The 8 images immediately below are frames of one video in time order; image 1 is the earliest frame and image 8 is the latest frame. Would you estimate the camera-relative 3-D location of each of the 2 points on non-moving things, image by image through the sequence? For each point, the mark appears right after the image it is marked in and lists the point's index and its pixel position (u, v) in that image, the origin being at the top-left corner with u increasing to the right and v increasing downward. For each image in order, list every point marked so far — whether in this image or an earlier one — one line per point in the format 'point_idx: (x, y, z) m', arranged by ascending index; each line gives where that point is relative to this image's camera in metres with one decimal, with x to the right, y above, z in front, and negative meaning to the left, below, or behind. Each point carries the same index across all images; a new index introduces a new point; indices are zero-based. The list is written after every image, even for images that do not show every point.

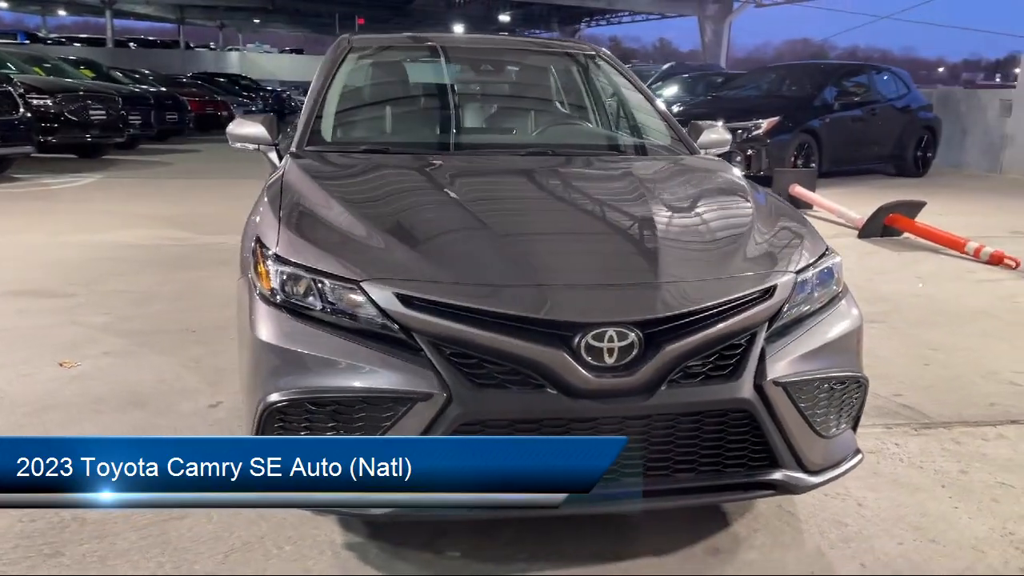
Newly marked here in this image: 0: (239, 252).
0: (-2.0, +0.3, +6.5) m
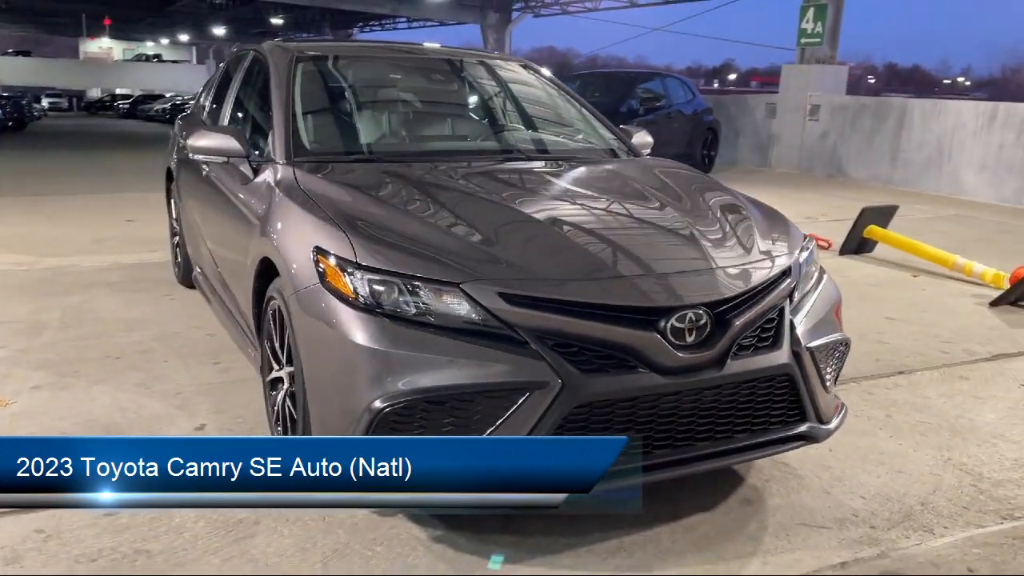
0: (-2.8, +0.1, +6.1) m
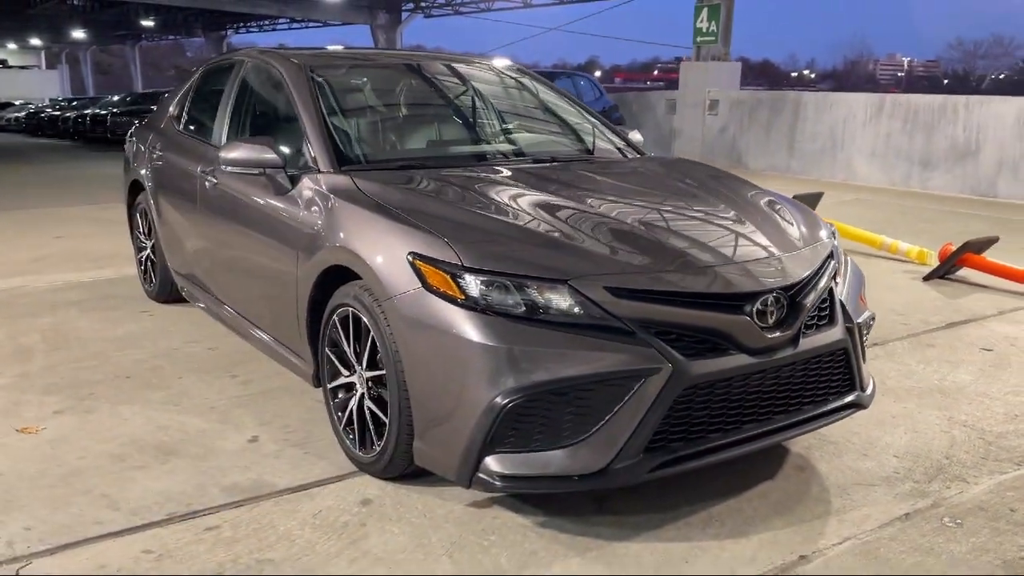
0: (-3.0, 0.0, +5.8) m
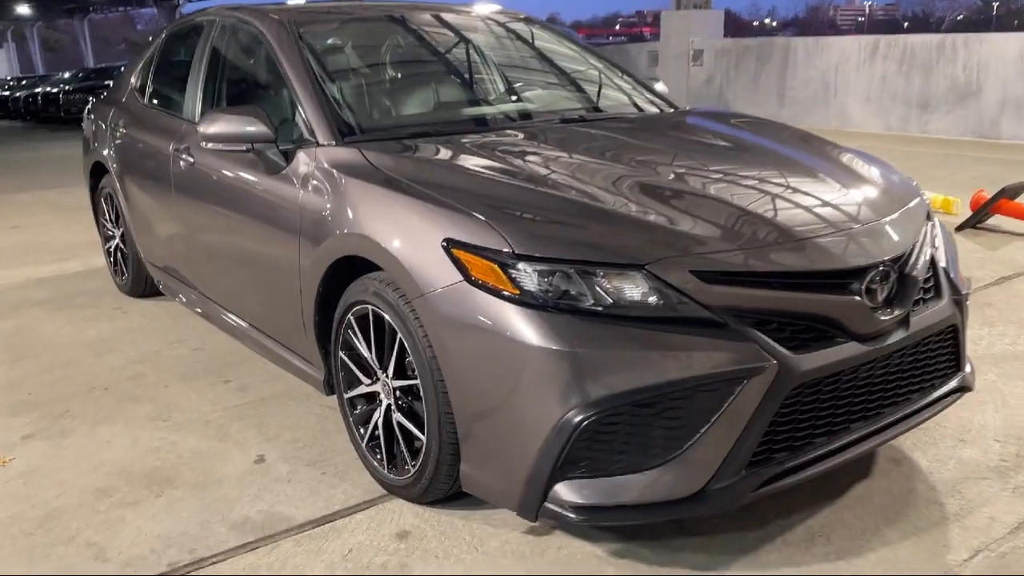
0: (-3.0, 0.0, +5.3) m
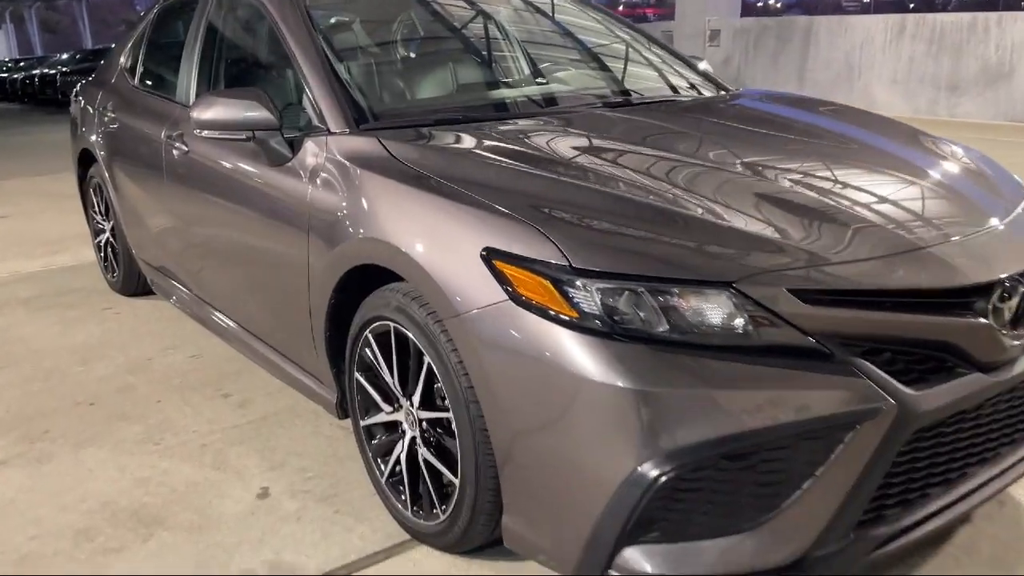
0: (-2.8, 0.0, +4.9) m
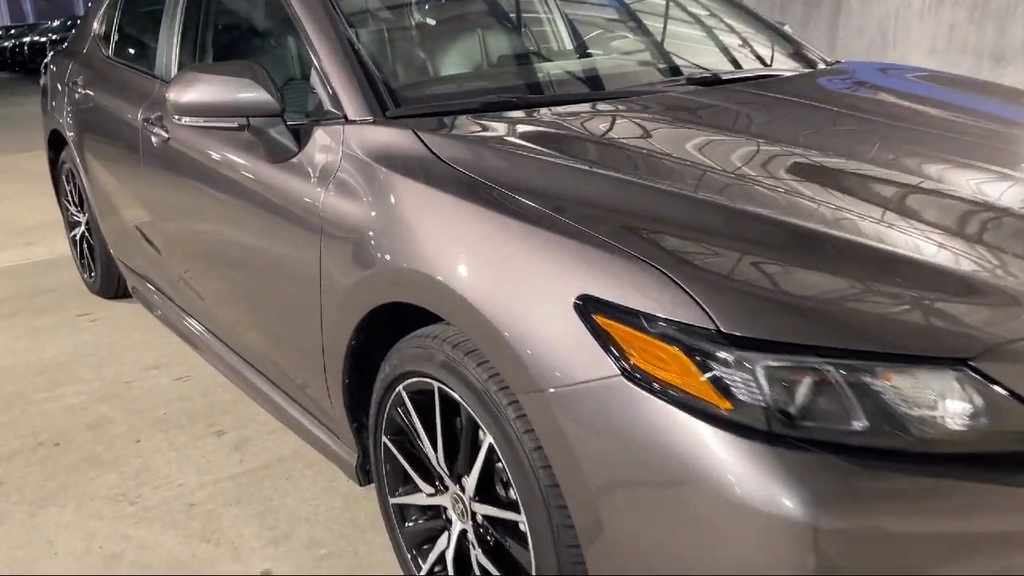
0: (-2.7, 0.0, +4.3) m
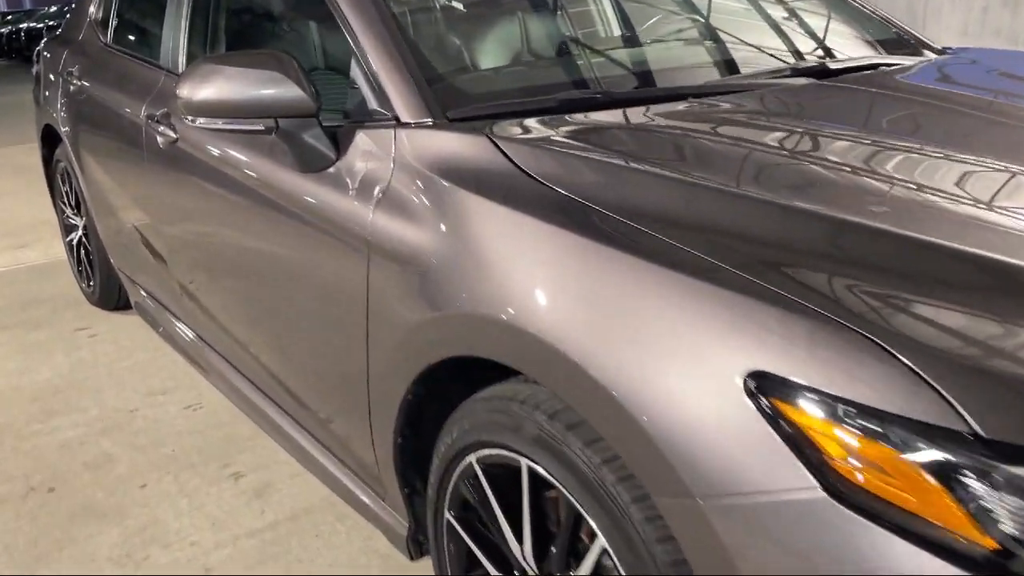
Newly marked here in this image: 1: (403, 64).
0: (-2.5, 0.0, +4.0) m
1: (-0.2, +0.4, +1.7) m
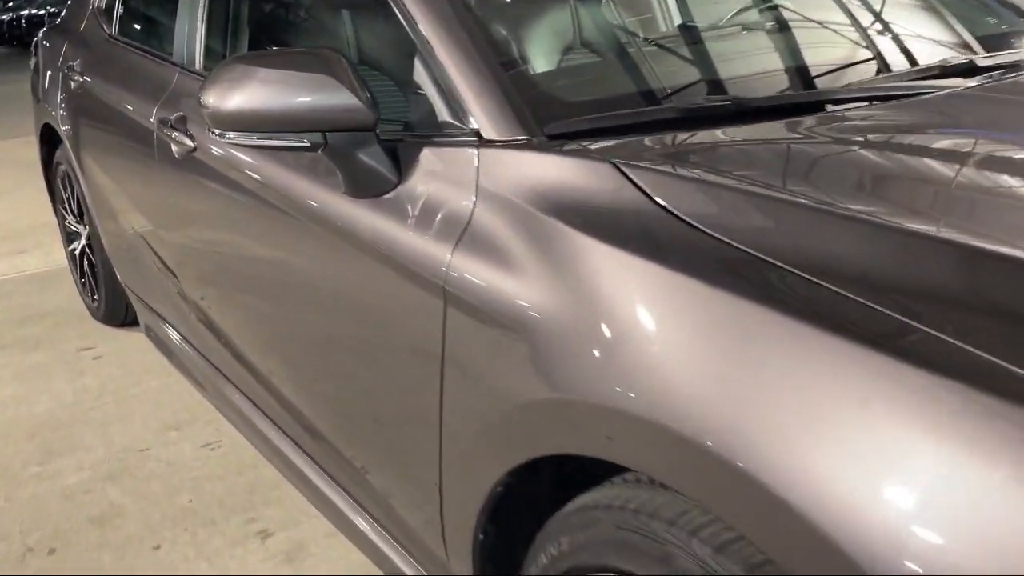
0: (-2.4, -0.1, +3.7) m
1: (-0.1, +0.4, +1.4) m
